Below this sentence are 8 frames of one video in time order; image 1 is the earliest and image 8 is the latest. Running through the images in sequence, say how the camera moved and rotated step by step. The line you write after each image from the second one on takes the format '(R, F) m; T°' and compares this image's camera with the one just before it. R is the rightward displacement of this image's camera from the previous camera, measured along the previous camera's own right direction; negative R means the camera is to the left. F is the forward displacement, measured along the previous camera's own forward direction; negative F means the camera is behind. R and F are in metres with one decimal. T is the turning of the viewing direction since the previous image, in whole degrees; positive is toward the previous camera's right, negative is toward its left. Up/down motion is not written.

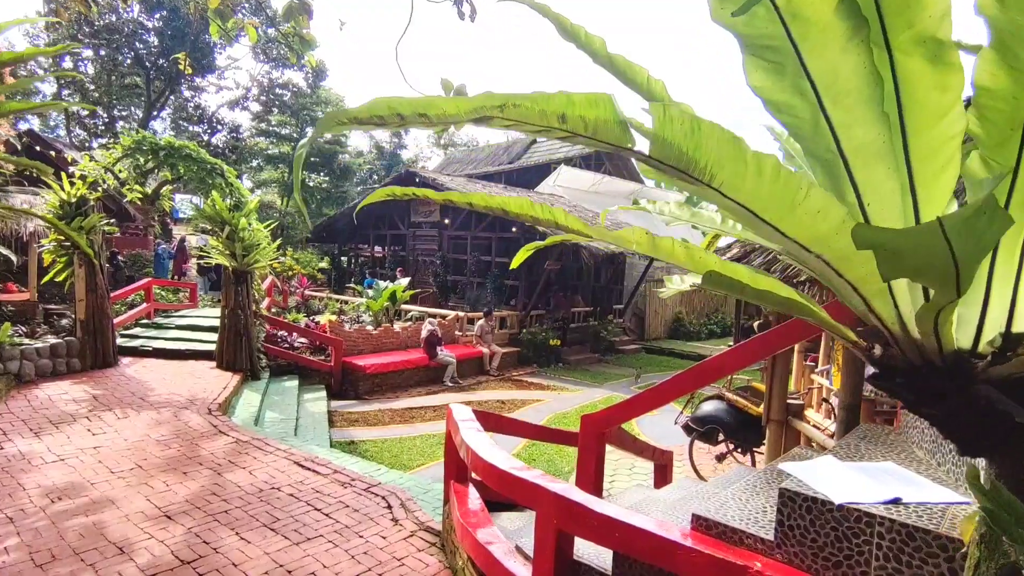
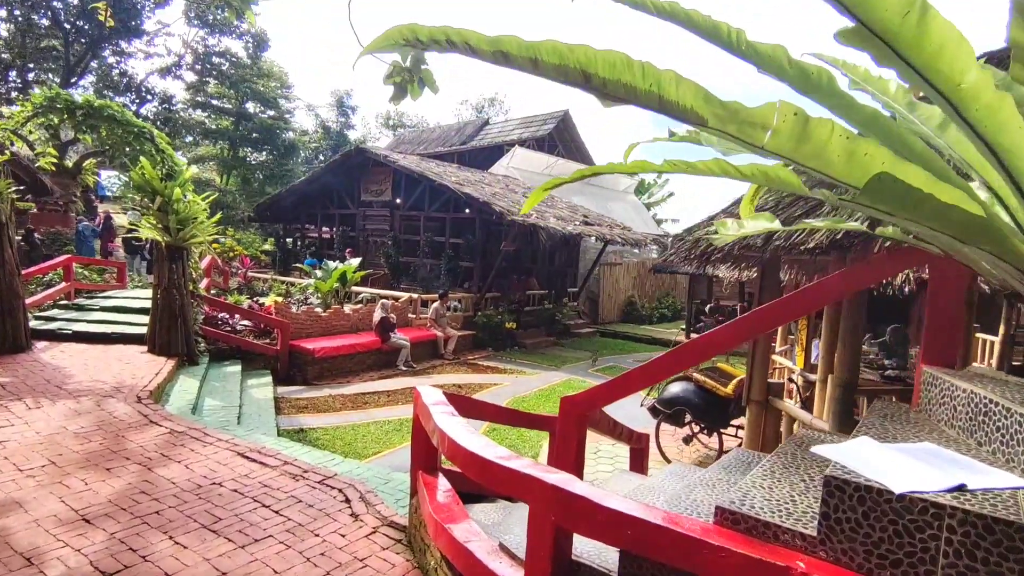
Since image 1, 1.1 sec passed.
(-0.2, +0.4) m; +5°
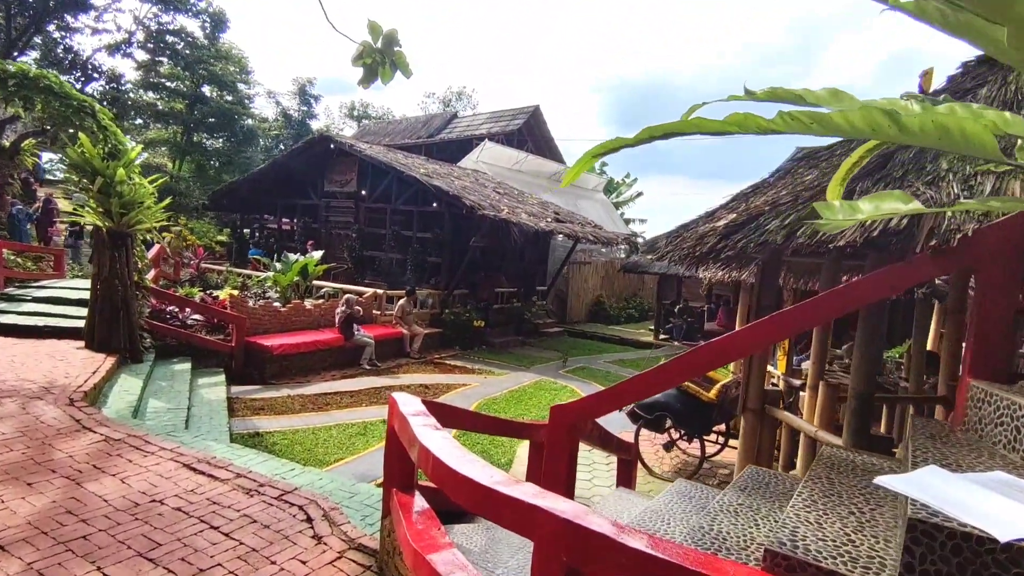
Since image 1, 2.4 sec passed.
(-0.1, +0.4) m; +4°
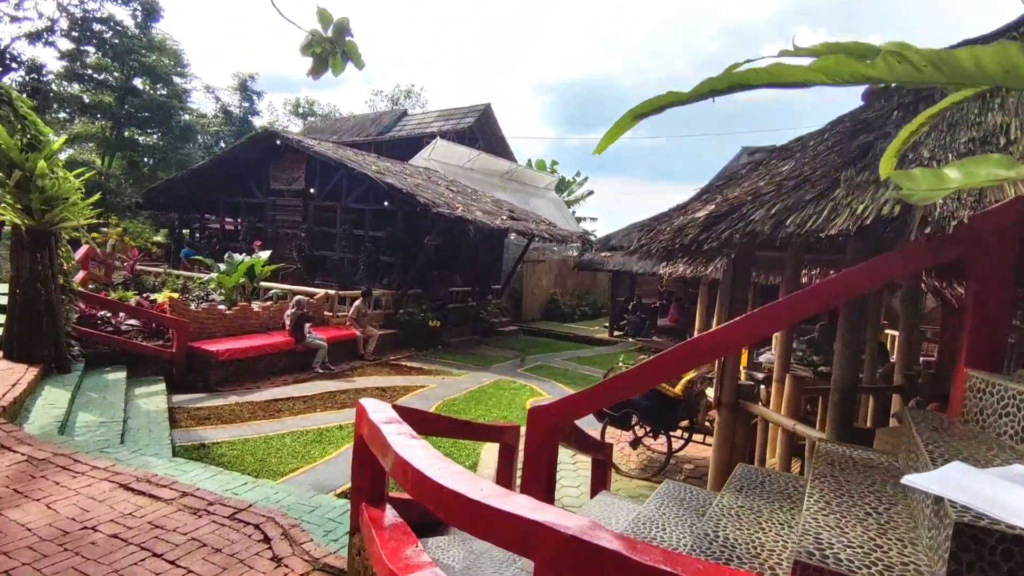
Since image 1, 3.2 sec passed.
(-0.1, +0.2) m; +5°
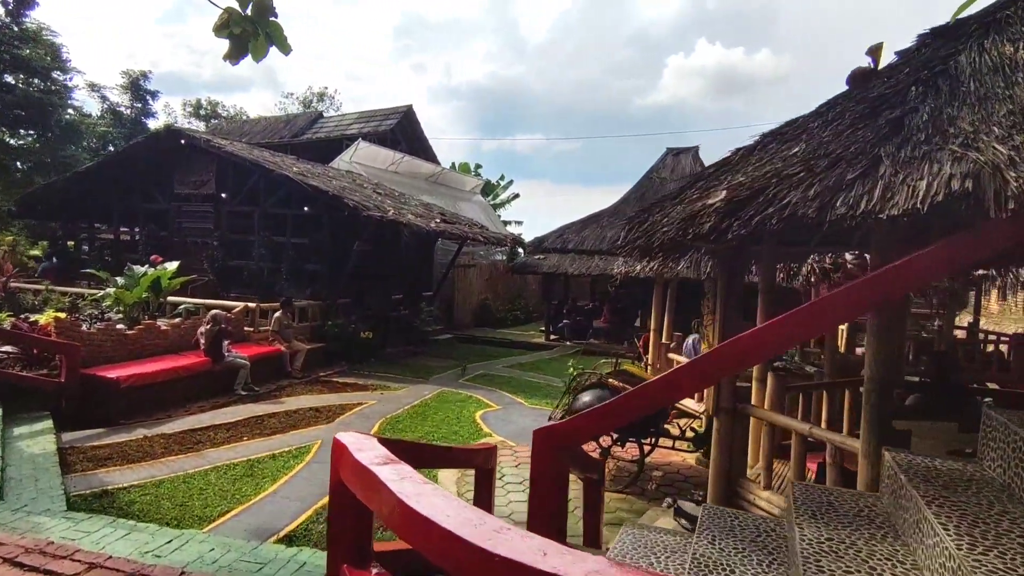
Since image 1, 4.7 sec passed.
(-0.3, +0.5) m; +8°
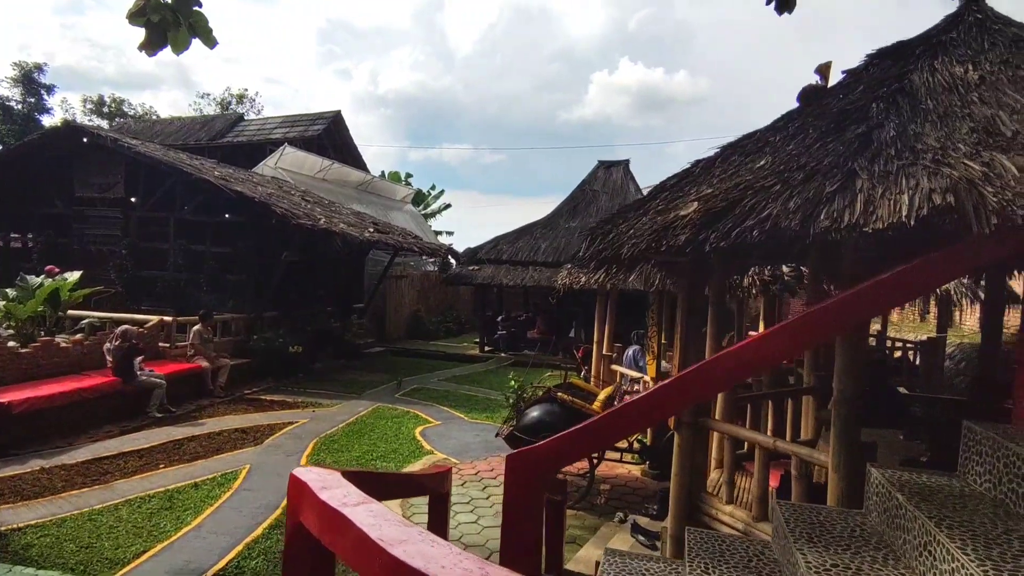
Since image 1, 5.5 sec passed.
(-0.2, +0.2) m; +7°
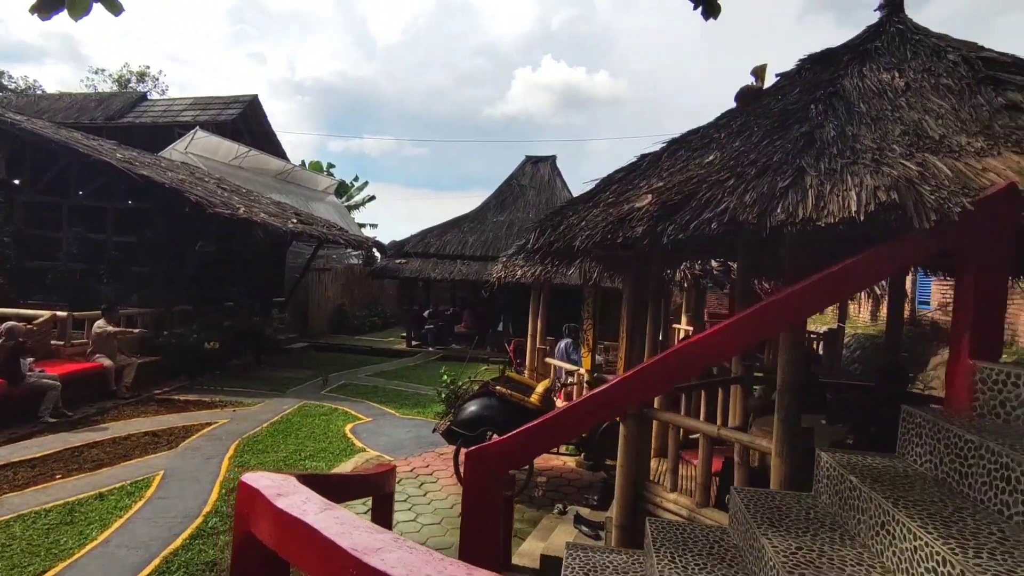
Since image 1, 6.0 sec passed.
(-0.1, +0.1) m; +8°
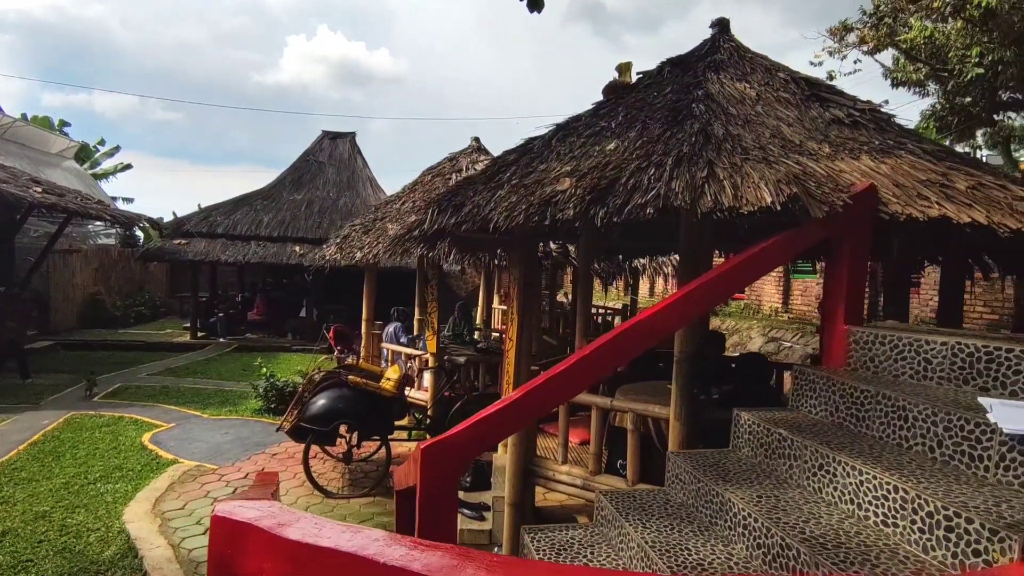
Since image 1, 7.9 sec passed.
(-0.6, +0.2) m; +21°
